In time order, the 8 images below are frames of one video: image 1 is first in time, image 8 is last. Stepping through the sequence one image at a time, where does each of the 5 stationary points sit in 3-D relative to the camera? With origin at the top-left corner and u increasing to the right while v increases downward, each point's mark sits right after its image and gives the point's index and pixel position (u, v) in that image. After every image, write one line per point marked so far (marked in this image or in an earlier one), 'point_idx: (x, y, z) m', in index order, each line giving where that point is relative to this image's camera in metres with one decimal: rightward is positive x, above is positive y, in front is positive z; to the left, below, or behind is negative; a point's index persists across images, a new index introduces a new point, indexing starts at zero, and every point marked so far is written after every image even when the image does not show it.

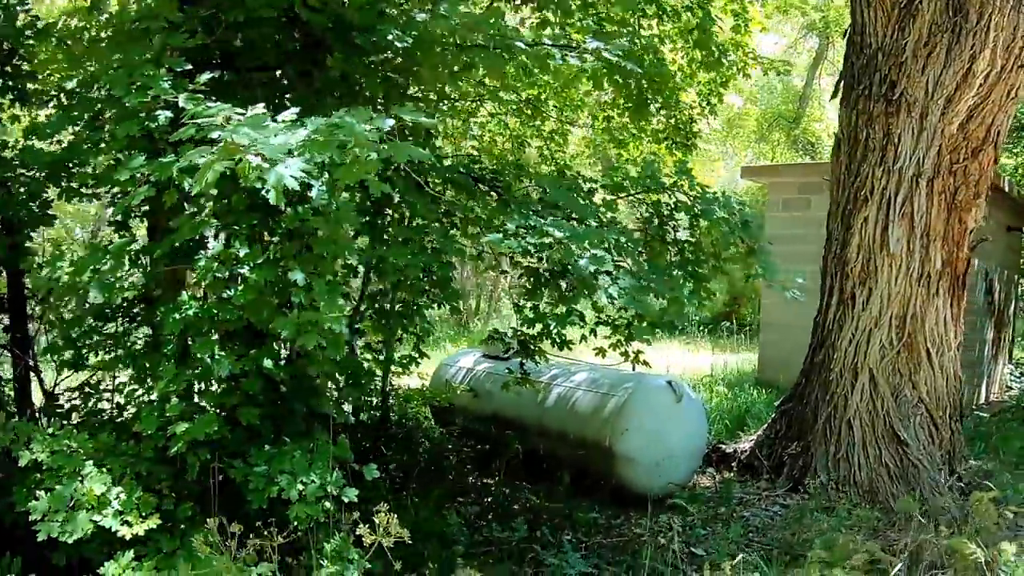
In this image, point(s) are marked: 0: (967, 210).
0: (+2.4, +0.4, +4.0) m
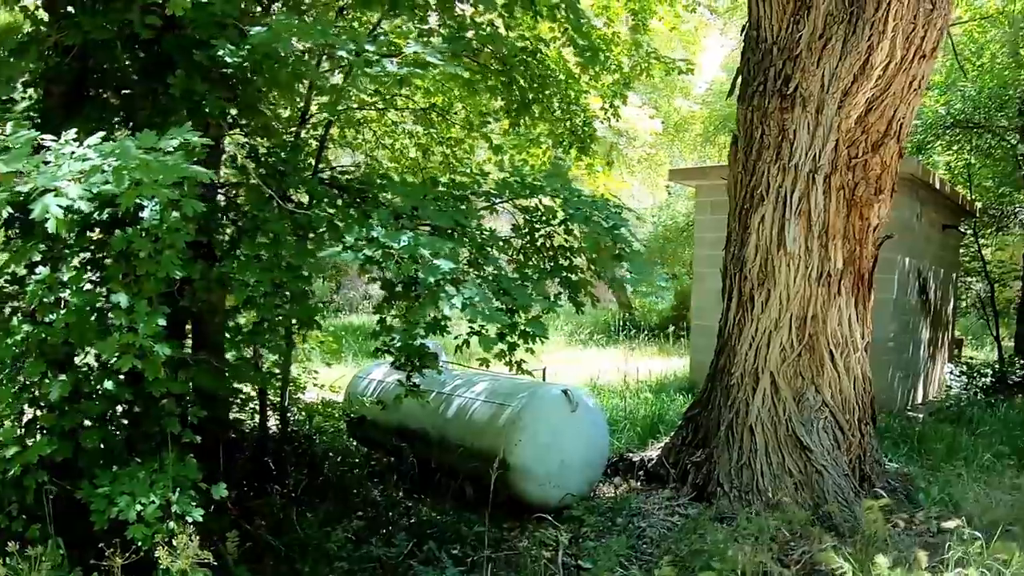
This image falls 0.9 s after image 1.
0: (+1.8, +0.4, +3.9) m
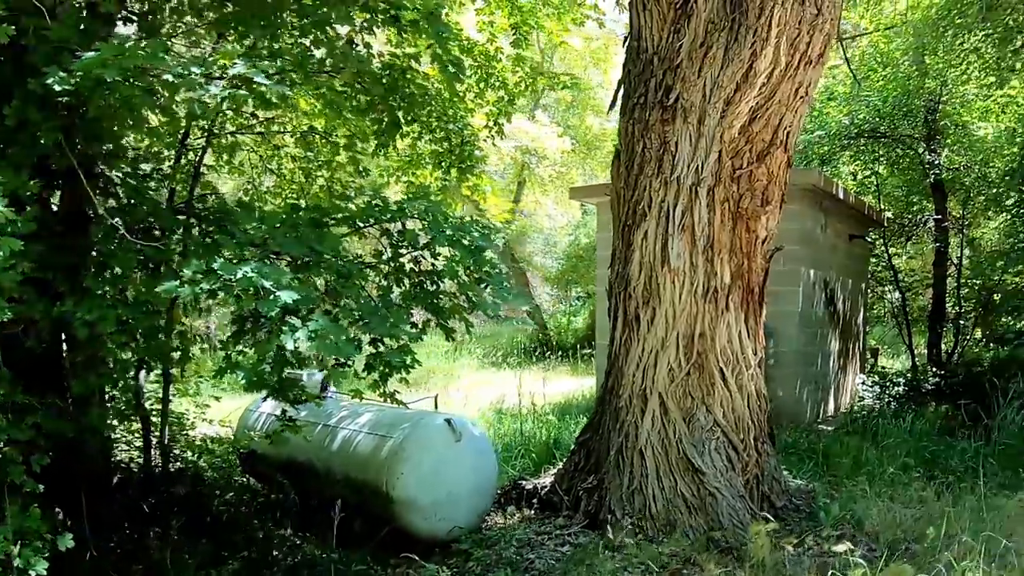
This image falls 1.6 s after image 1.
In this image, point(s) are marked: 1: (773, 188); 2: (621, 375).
0: (+1.2, +0.3, +3.8) m
1: (+1.3, +0.5, +3.8) m
2: (+0.5, -0.4, +4.0) m
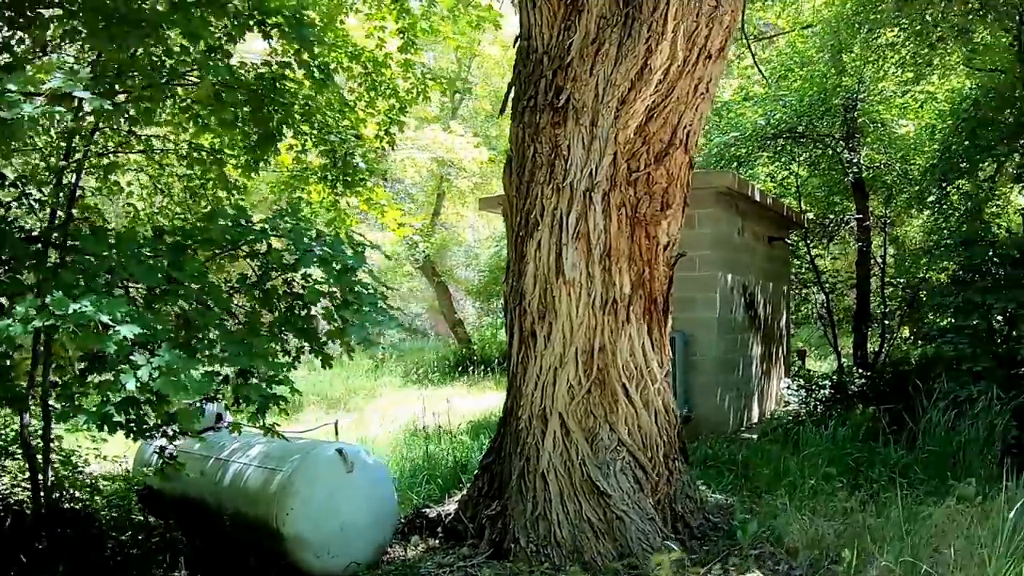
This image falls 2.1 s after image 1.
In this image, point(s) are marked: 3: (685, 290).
0: (+0.7, +0.3, +3.6) m
1: (+0.7, +0.5, +3.6) m
2: (0.0, -0.5, +3.8) m
3: (+1.3, 0.0, +5.9) m
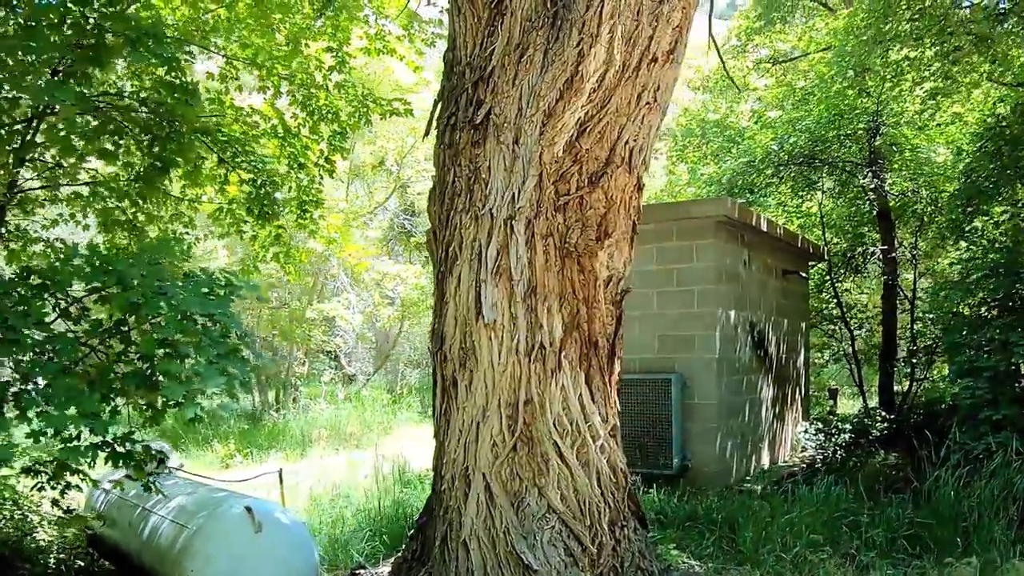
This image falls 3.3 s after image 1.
0: (+0.3, +0.1, +3.2) m
1: (+0.4, +0.3, +3.2) m
2: (-0.3, -0.7, +3.3) m
3: (+1.2, -0.3, +5.4) m
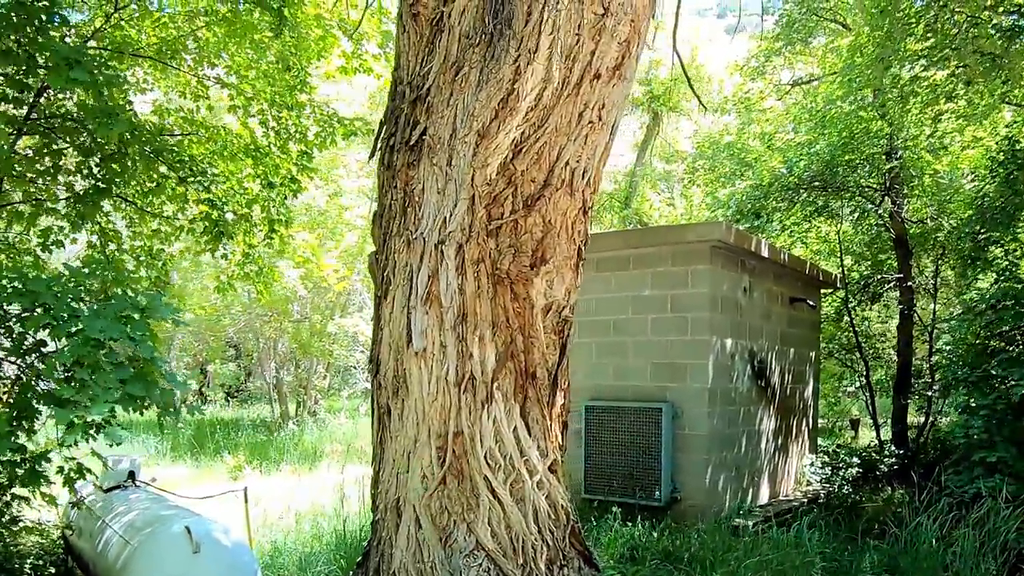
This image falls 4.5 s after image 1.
0: (+0.1, 0.0, +3.1) m
1: (+0.2, +0.2, +3.1) m
2: (-0.5, -0.8, +3.3) m
3: (+1.1, -0.4, +5.2) m
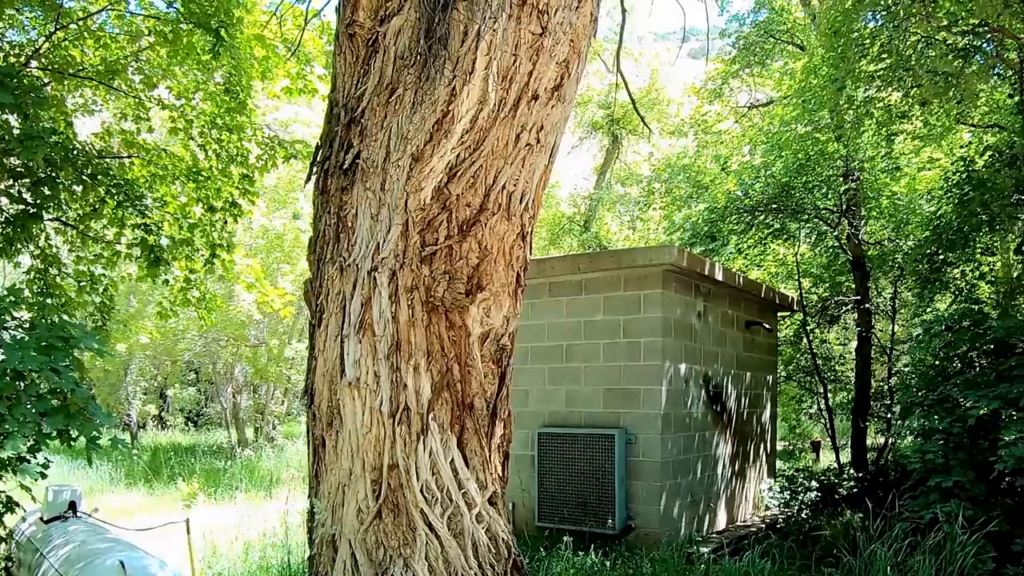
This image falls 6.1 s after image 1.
0: (-0.2, -0.1, +3.0) m
1: (-0.1, +0.1, +3.0) m
2: (-0.8, -0.9, +3.2) m
3: (+0.8, -0.6, +5.1) m
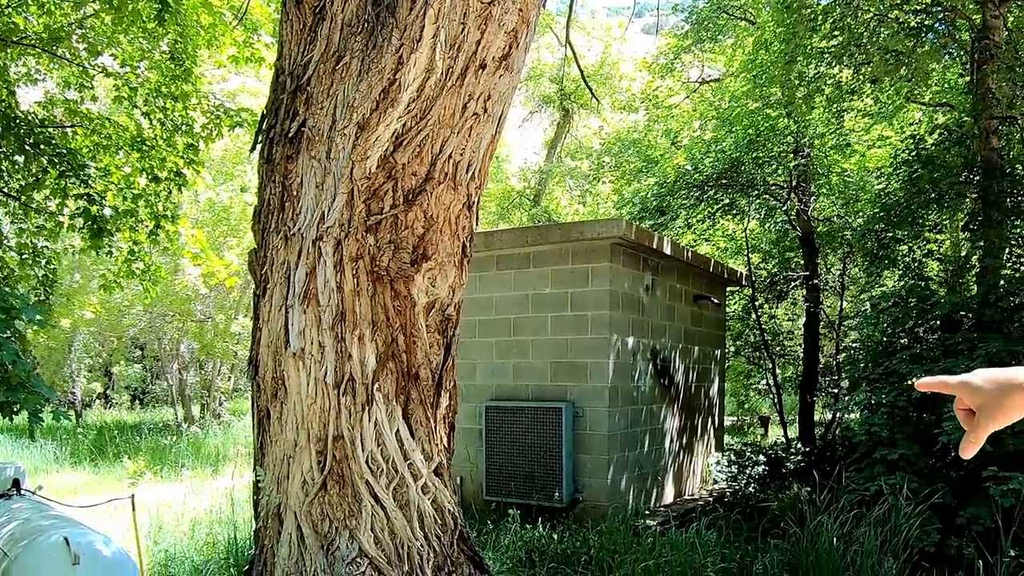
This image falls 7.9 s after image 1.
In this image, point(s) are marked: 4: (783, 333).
0: (-0.4, 0.0, +3.0) m
1: (-0.3, +0.2, +3.0) m
2: (-1.0, -0.8, +3.1) m
3: (+0.5, -0.4, +5.2) m
4: (+2.6, -0.4, +7.6) m
